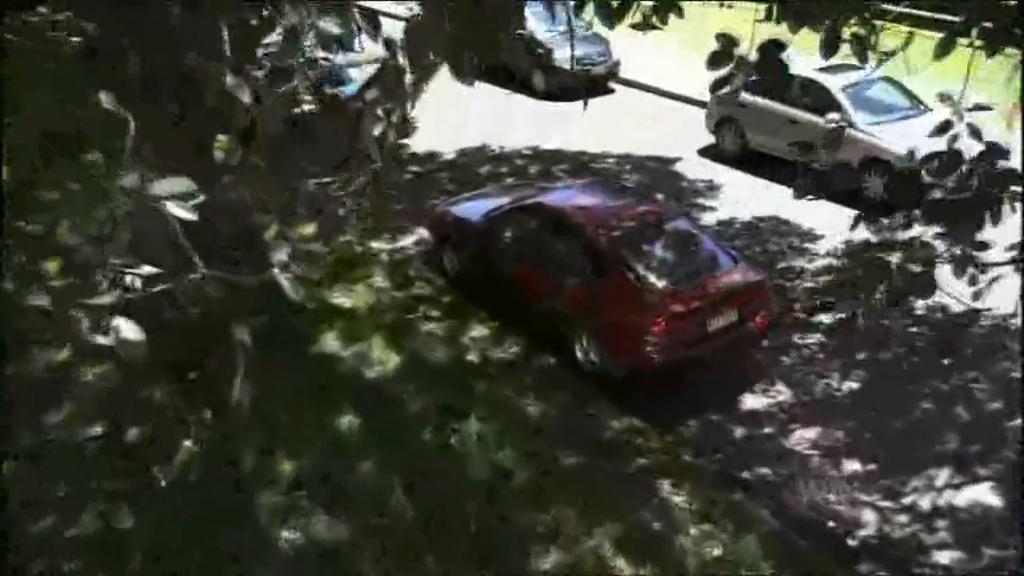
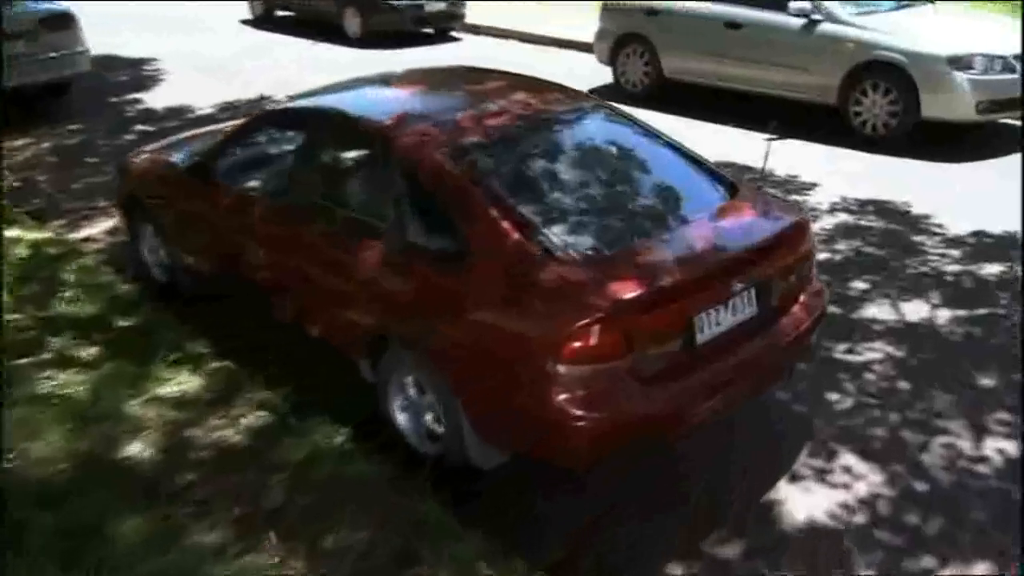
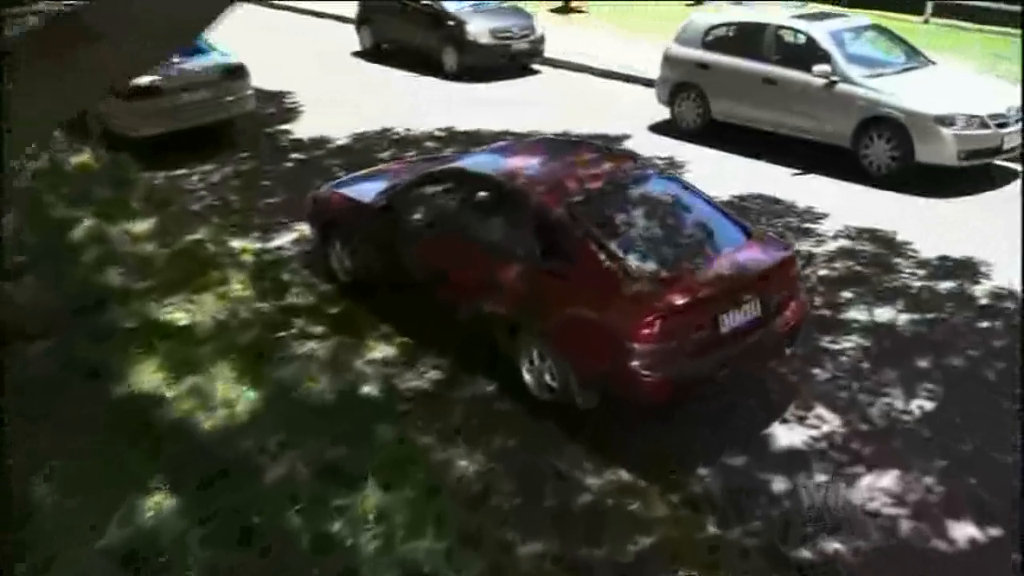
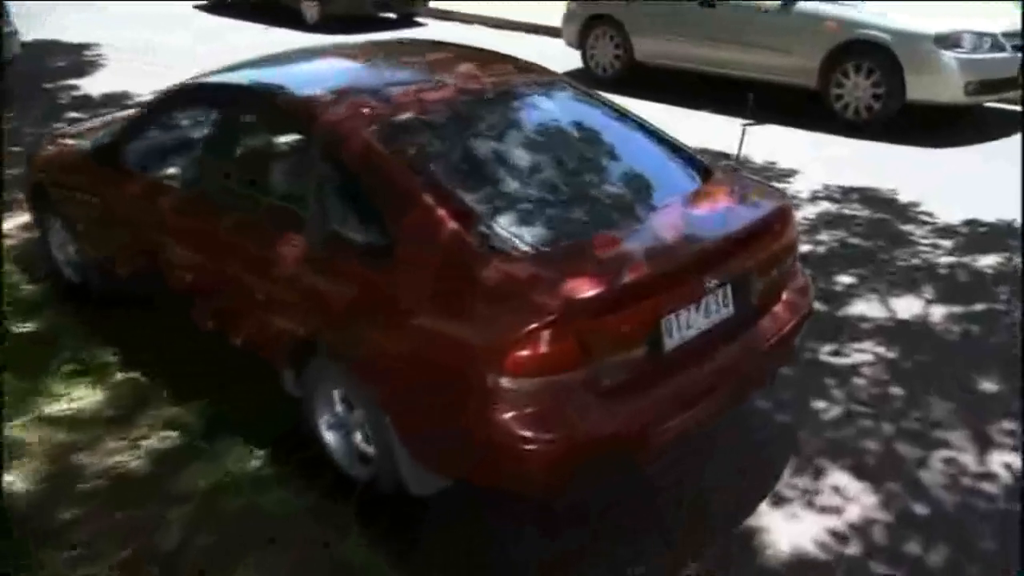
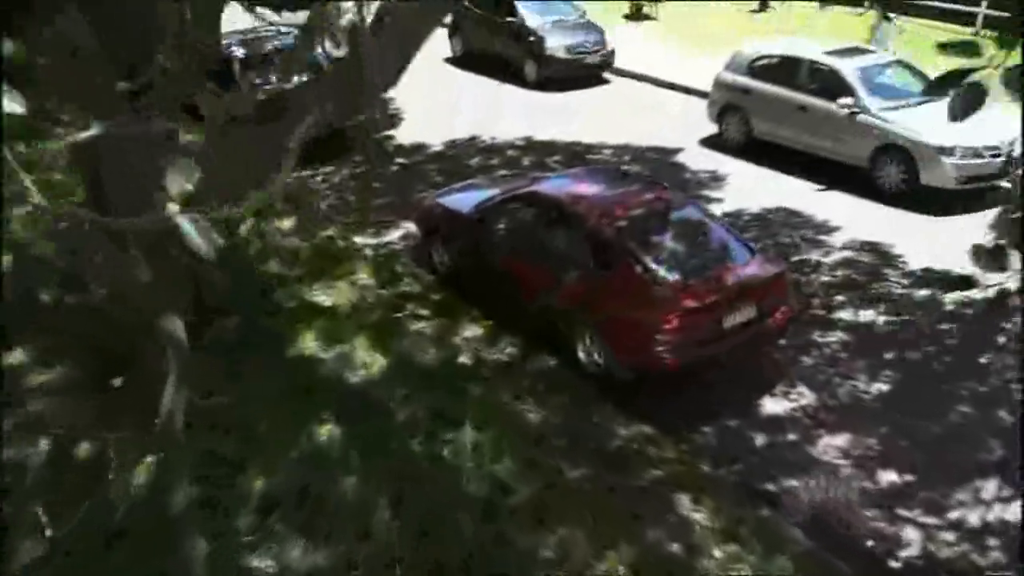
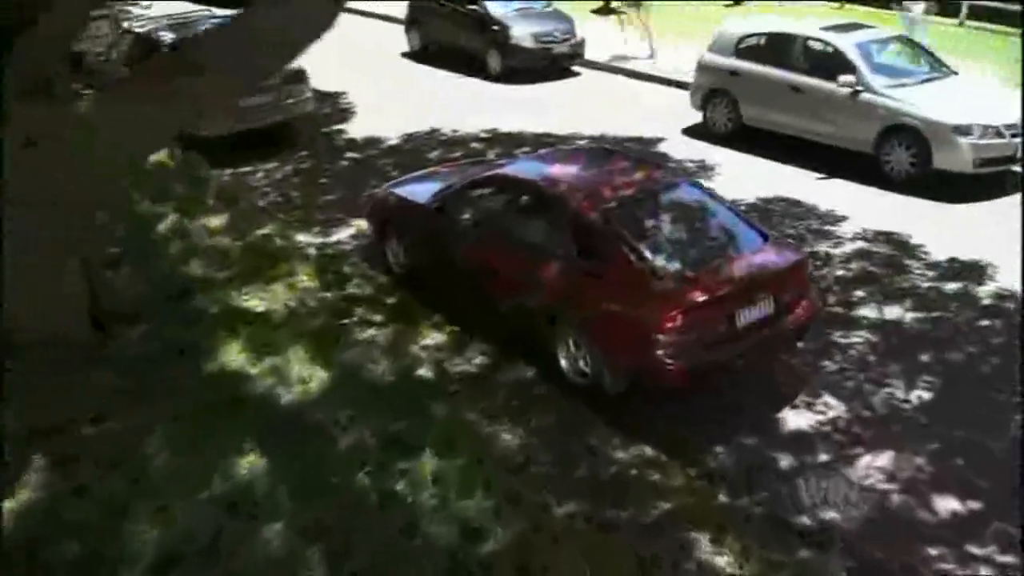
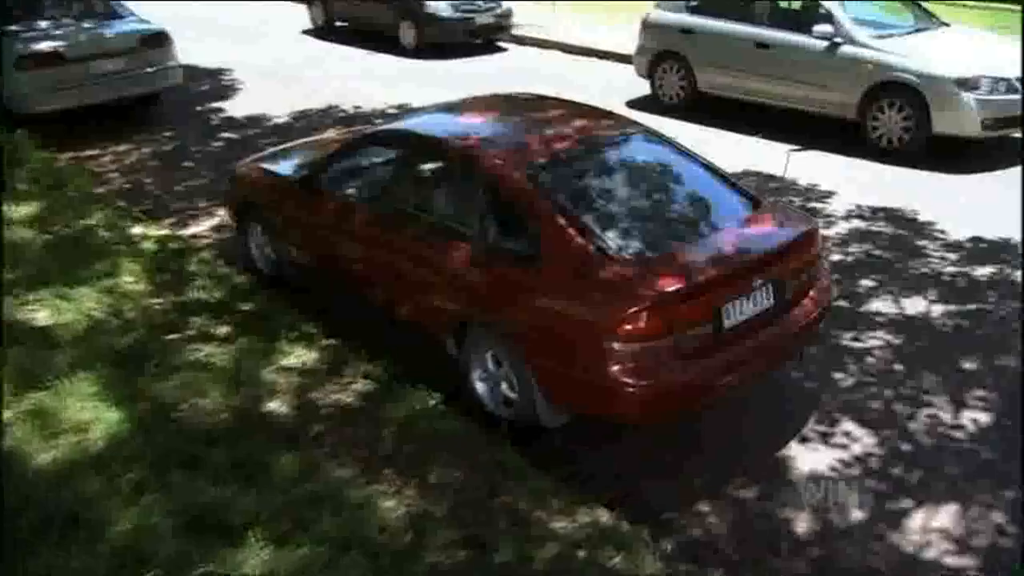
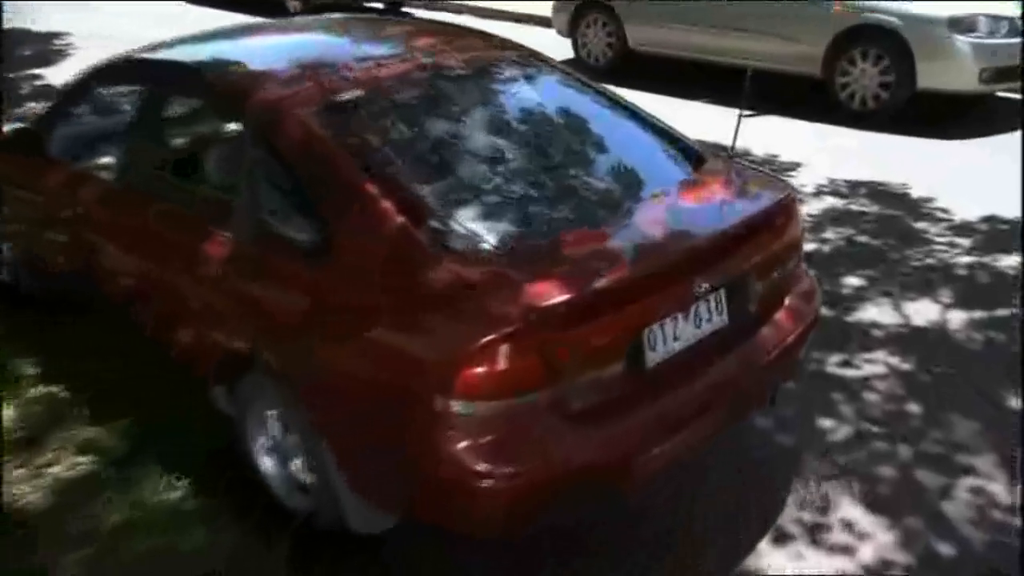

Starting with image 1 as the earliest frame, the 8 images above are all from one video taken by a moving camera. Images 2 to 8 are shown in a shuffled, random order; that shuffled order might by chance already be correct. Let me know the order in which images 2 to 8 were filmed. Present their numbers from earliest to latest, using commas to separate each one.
5, 6, 3, 7, 2, 4, 8
